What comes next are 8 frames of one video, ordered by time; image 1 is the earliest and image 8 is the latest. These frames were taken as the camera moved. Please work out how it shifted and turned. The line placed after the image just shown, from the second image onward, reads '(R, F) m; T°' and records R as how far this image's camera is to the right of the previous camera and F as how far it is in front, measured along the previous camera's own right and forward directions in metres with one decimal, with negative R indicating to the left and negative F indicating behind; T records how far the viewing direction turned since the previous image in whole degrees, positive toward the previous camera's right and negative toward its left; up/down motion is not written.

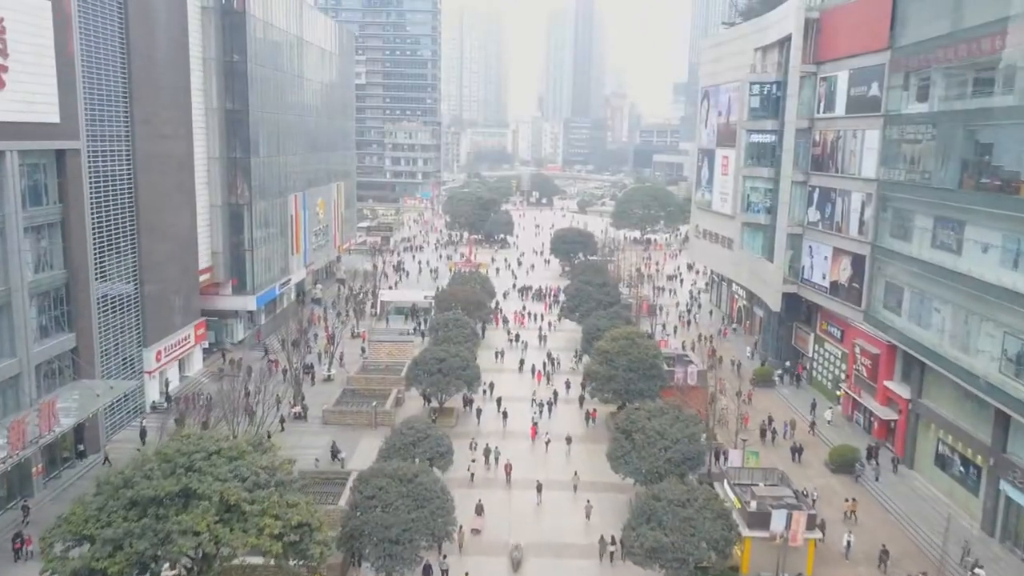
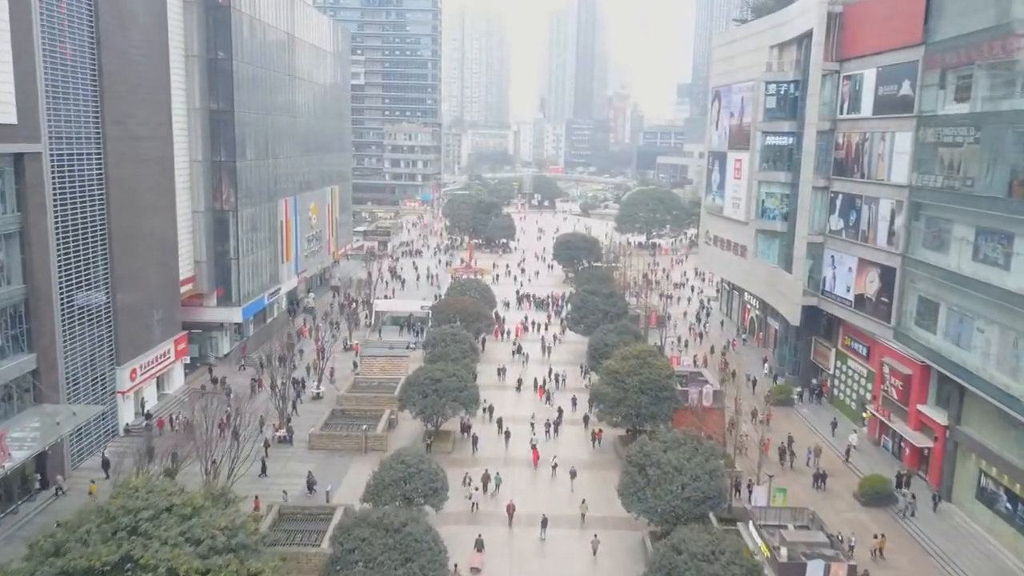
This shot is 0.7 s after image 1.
(0.0, +2.7) m; 0°
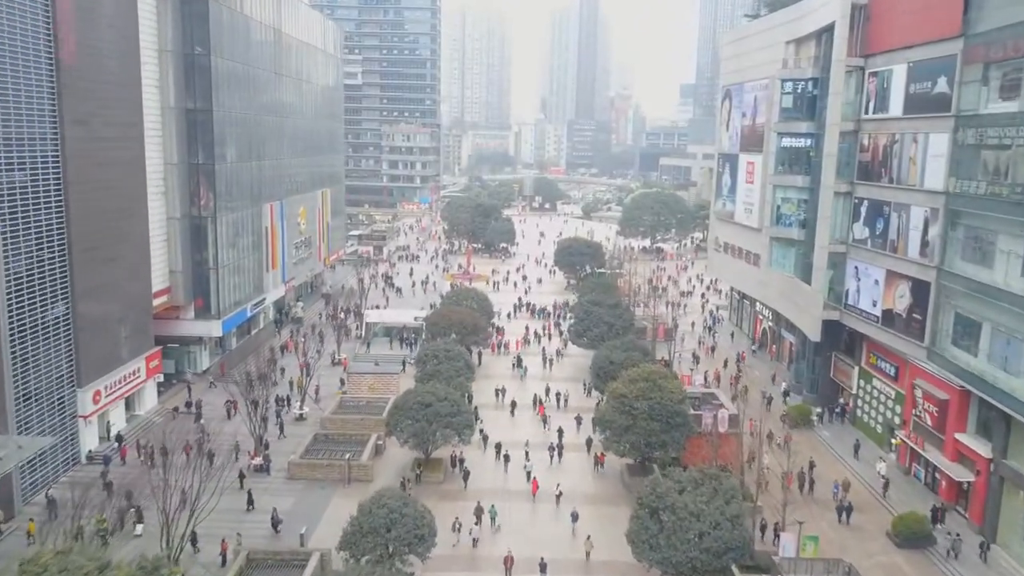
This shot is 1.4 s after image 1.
(+0.1, +2.9) m; 0°
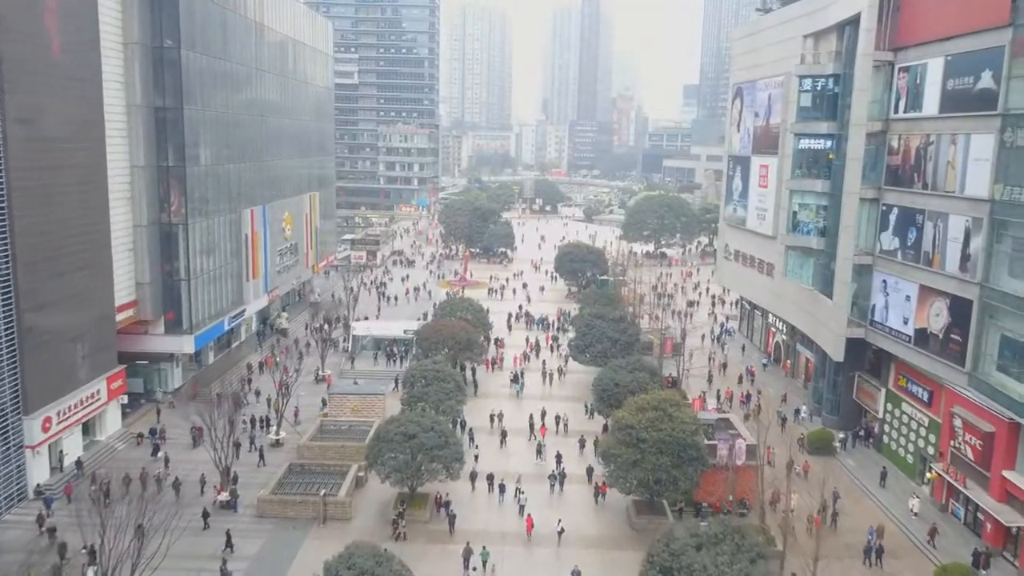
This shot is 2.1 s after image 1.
(+0.2, +3.1) m; 0°
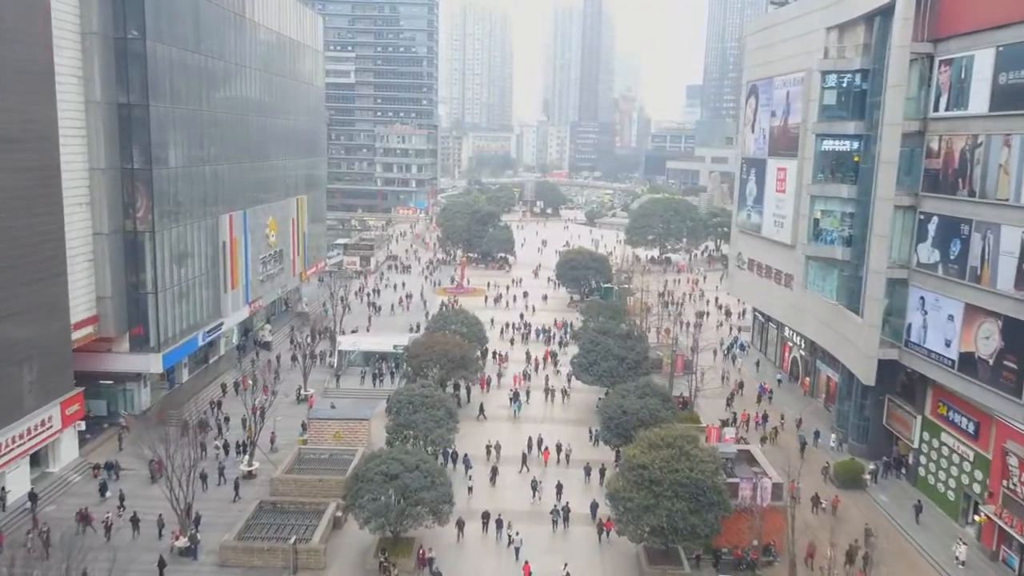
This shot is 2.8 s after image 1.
(+0.1, +3.2) m; 0°
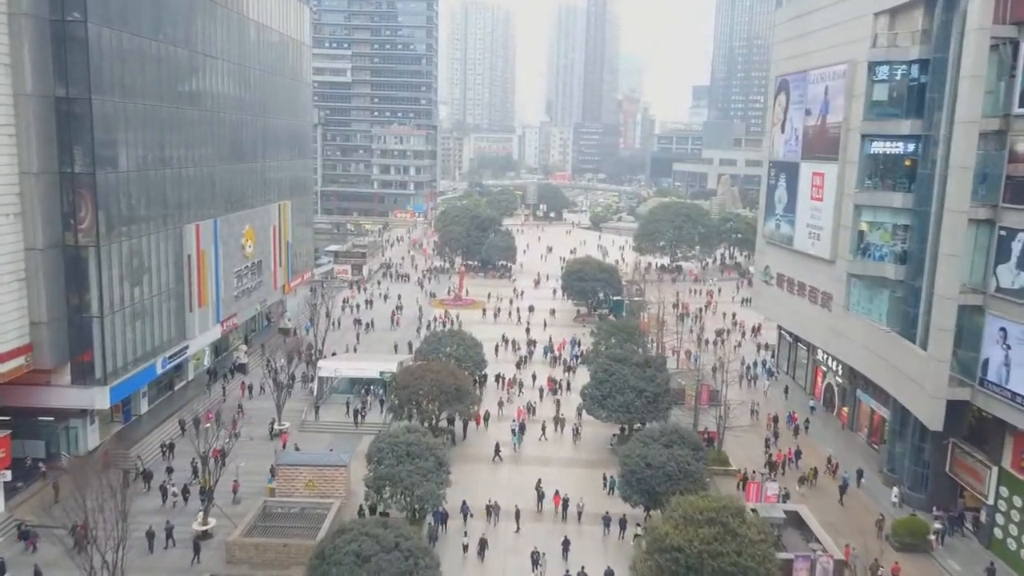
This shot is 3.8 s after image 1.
(0.0, +4.8) m; 0°
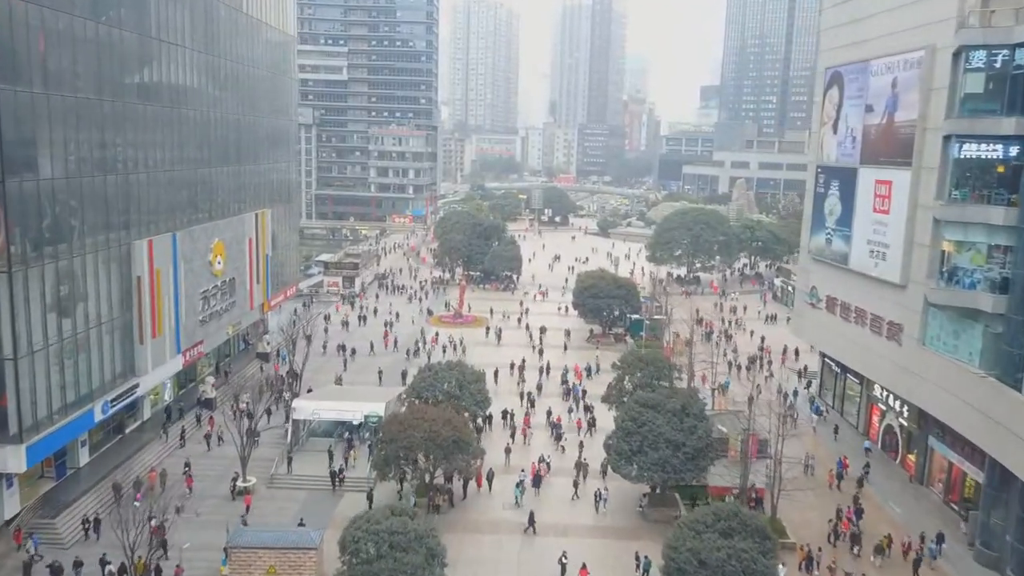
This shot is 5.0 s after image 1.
(-0.3, +5.8) m; 0°
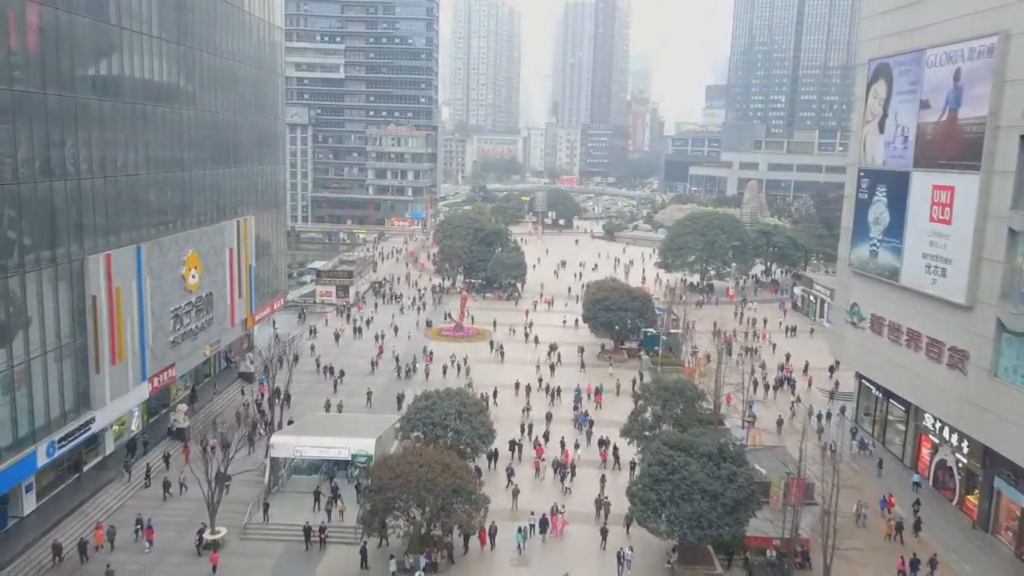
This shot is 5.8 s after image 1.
(-0.2, +3.9) m; 0°
